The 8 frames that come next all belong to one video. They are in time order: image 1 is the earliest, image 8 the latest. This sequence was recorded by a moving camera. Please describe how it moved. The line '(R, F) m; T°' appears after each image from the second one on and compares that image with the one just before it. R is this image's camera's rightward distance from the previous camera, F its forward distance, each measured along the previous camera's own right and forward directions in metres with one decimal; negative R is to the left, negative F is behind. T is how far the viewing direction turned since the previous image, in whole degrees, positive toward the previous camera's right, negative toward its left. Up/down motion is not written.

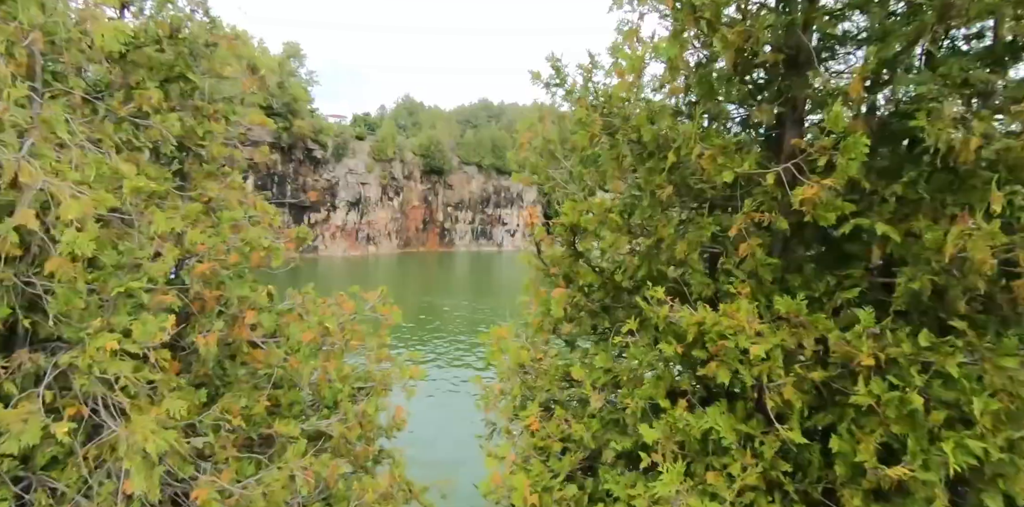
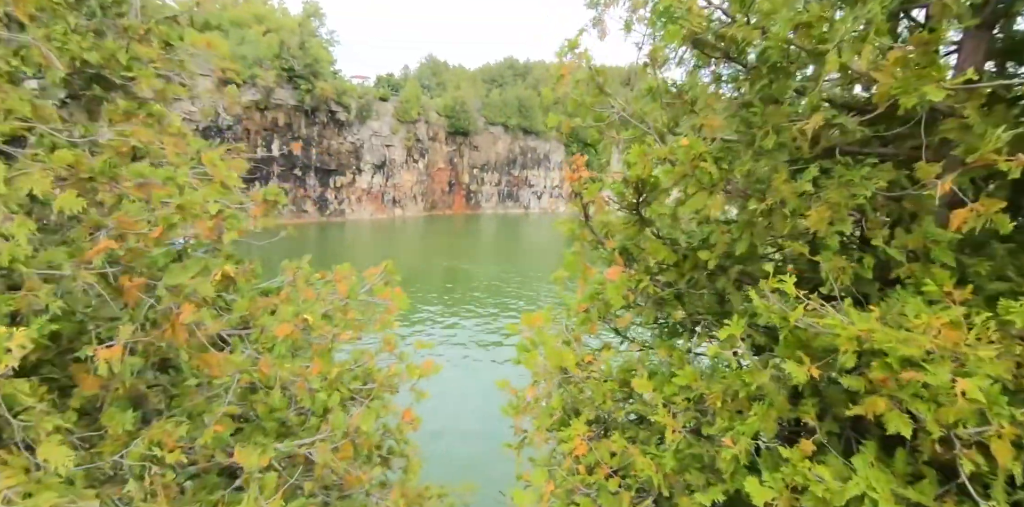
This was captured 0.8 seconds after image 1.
(-0.1, +1.3) m; -2°
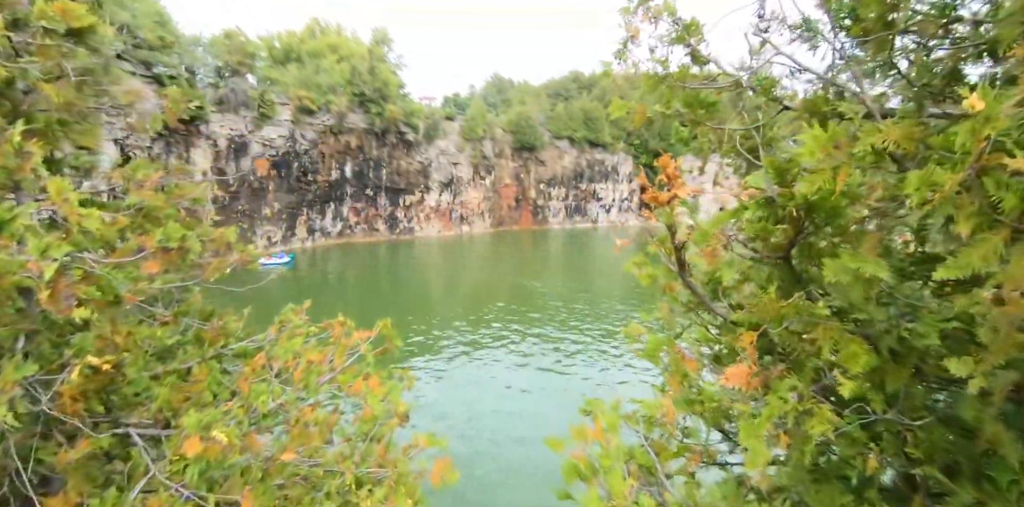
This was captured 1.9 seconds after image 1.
(+0.1, +1.6) m; -6°
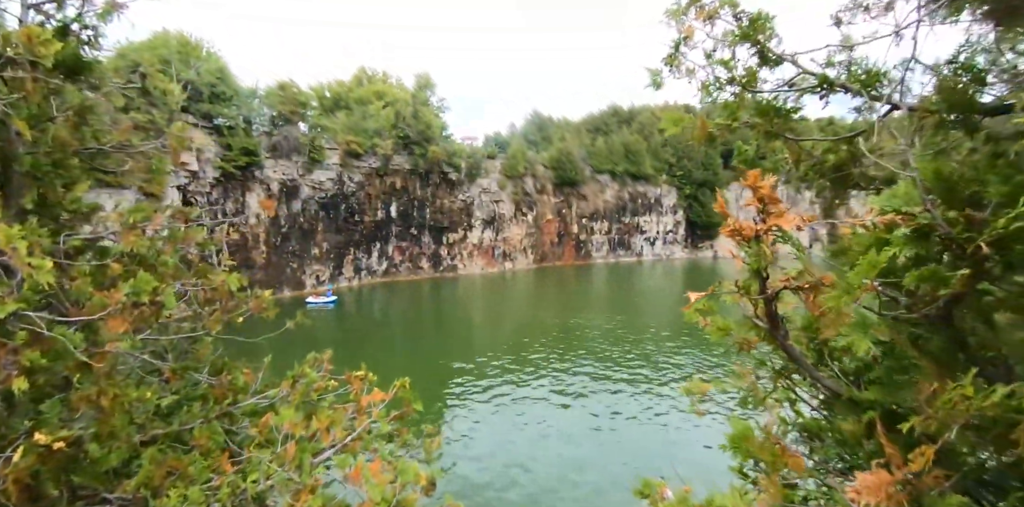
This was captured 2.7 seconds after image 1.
(0.0, +0.5) m; -4°
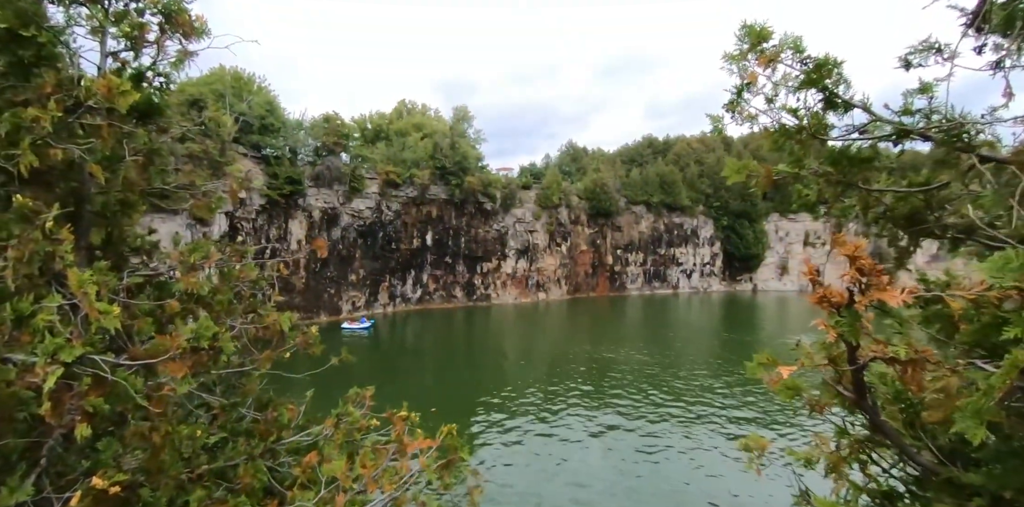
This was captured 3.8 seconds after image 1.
(-0.1, 0.0) m; -3°
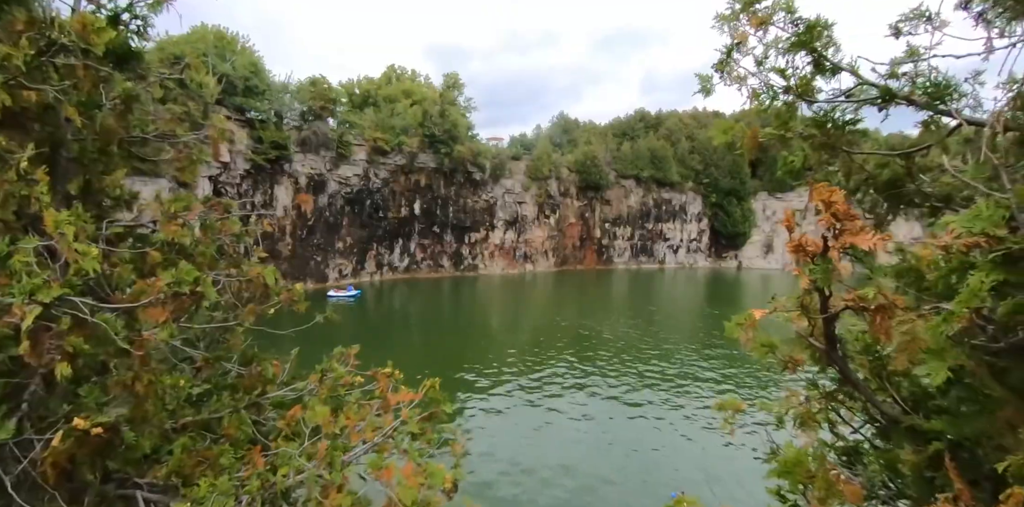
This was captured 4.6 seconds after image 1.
(0.0, 0.0) m; +1°
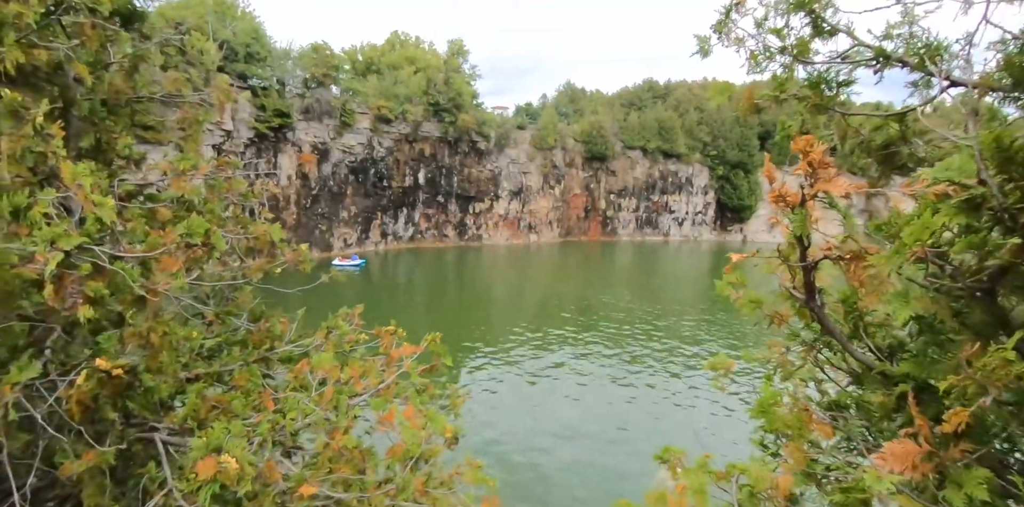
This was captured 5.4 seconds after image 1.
(0.0, -0.1) m; 0°
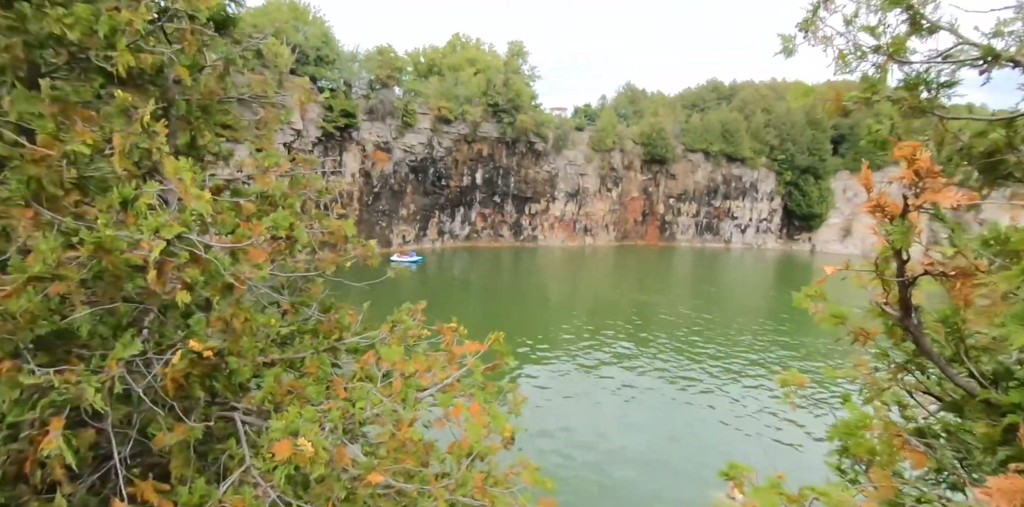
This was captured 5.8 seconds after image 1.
(0.0, -0.1) m; -5°
